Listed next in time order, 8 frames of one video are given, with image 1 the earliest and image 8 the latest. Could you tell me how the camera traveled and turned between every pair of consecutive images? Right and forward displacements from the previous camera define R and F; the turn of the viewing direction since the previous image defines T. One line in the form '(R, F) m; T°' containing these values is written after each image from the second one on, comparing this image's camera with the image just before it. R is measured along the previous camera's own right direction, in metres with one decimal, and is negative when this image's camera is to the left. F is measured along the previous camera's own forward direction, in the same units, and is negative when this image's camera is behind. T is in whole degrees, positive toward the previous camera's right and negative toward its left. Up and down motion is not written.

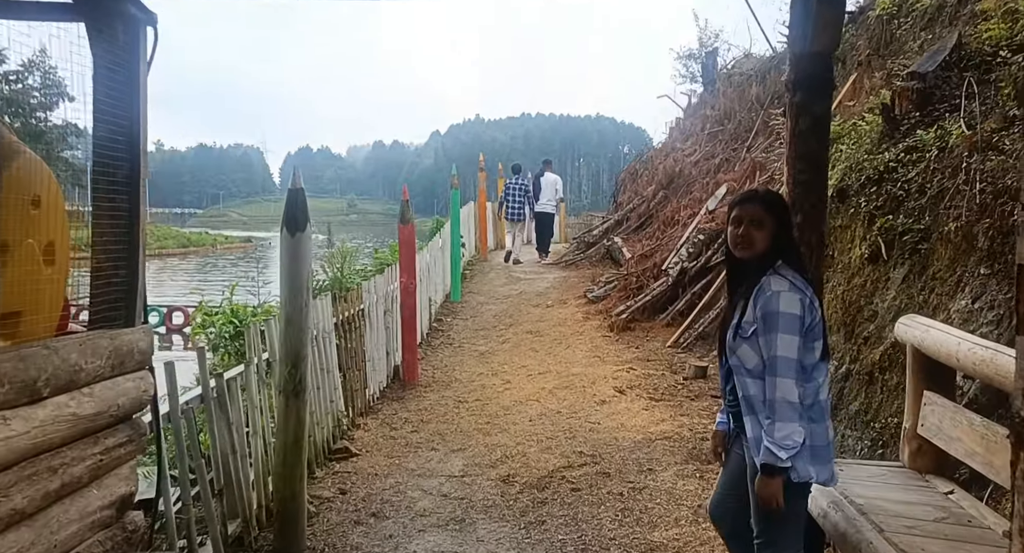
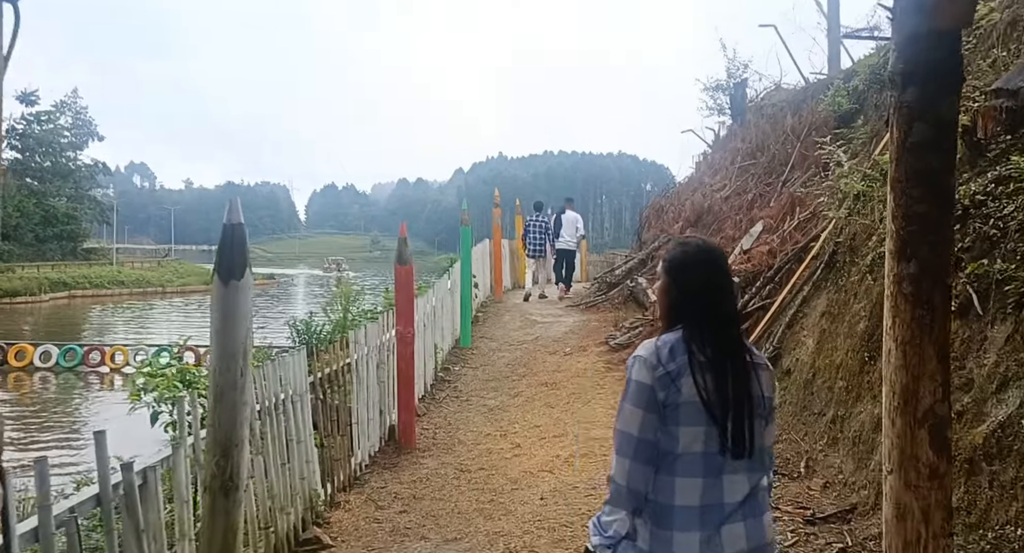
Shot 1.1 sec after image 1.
(+0.1, +0.8) m; -2°
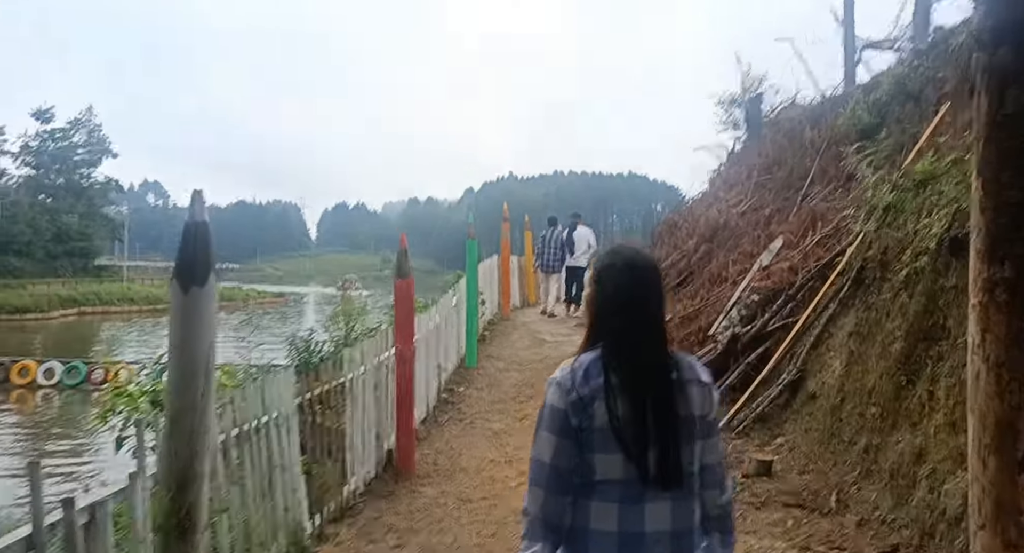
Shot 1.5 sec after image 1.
(0.0, +0.4) m; -1°
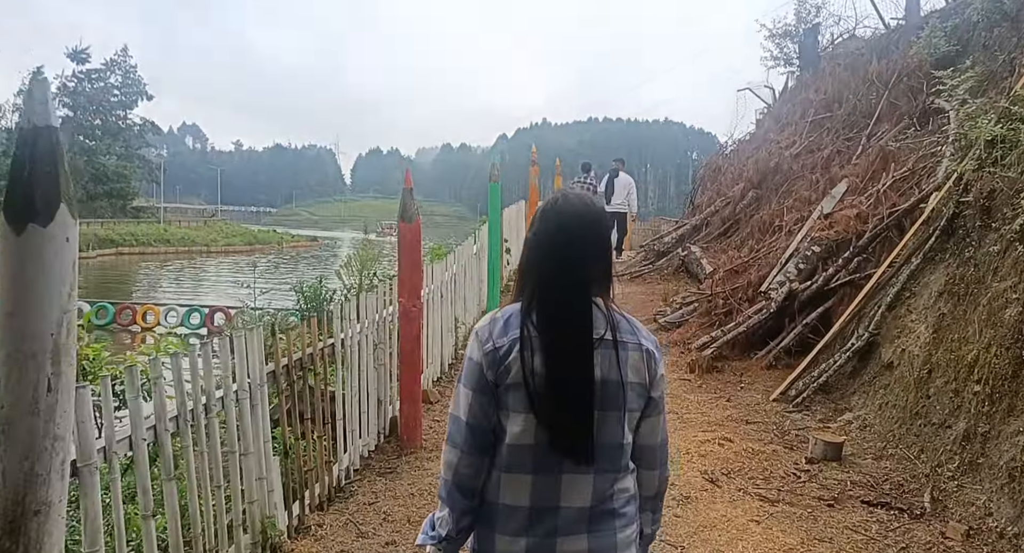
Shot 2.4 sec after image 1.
(+0.1, +0.9) m; -3°
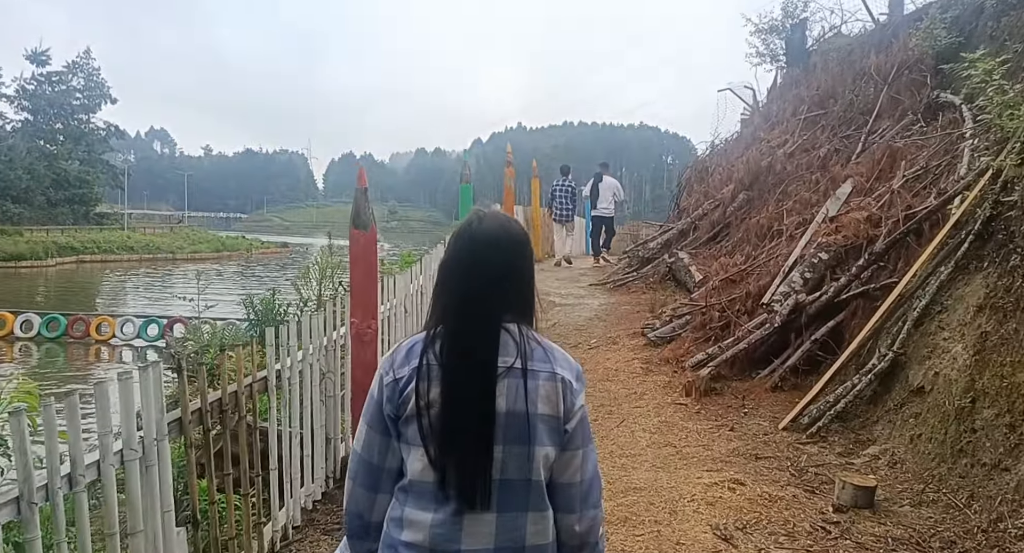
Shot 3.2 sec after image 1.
(0.0, +0.8) m; +2°
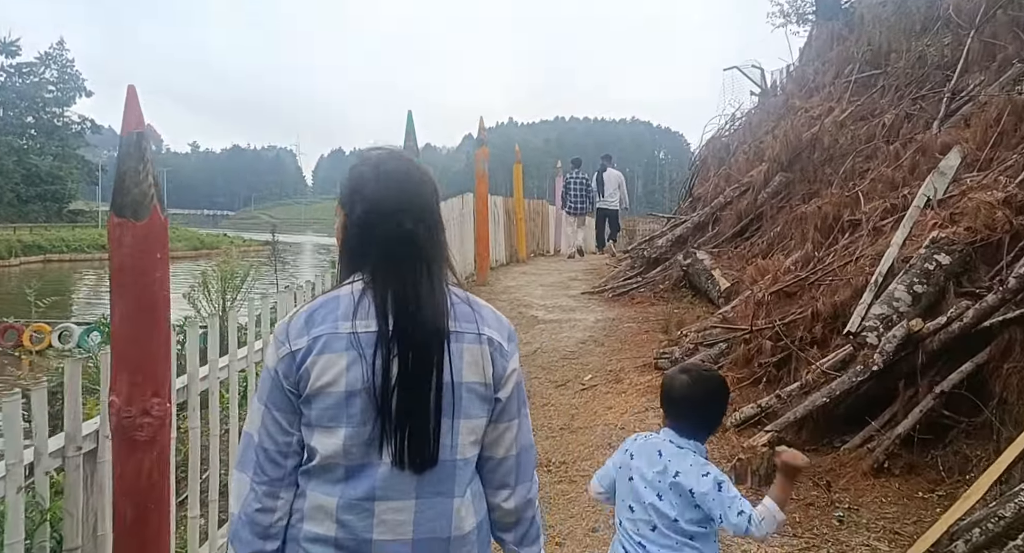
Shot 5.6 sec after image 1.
(+0.2, +2.2) m; +1°
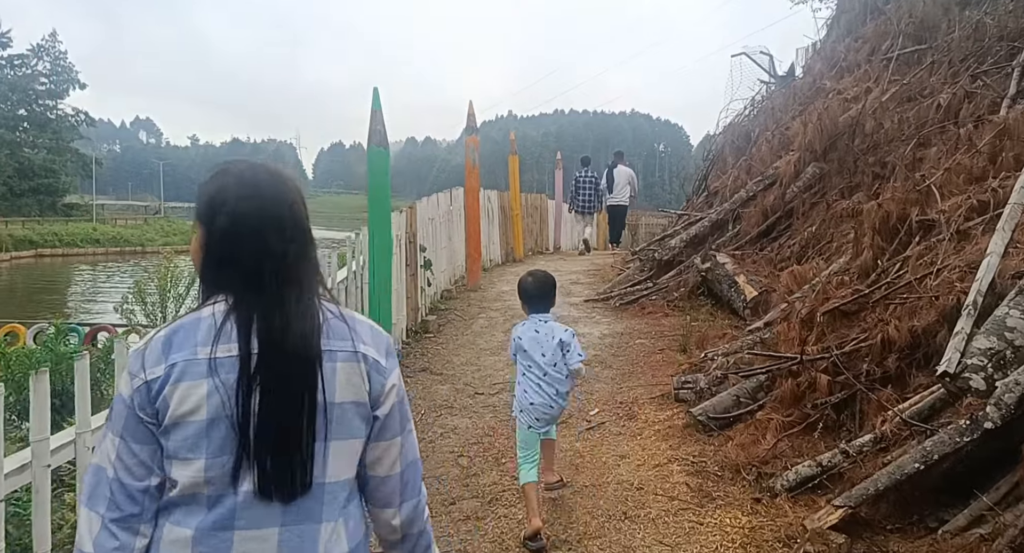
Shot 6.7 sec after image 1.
(+0.1, +1.0) m; 0°
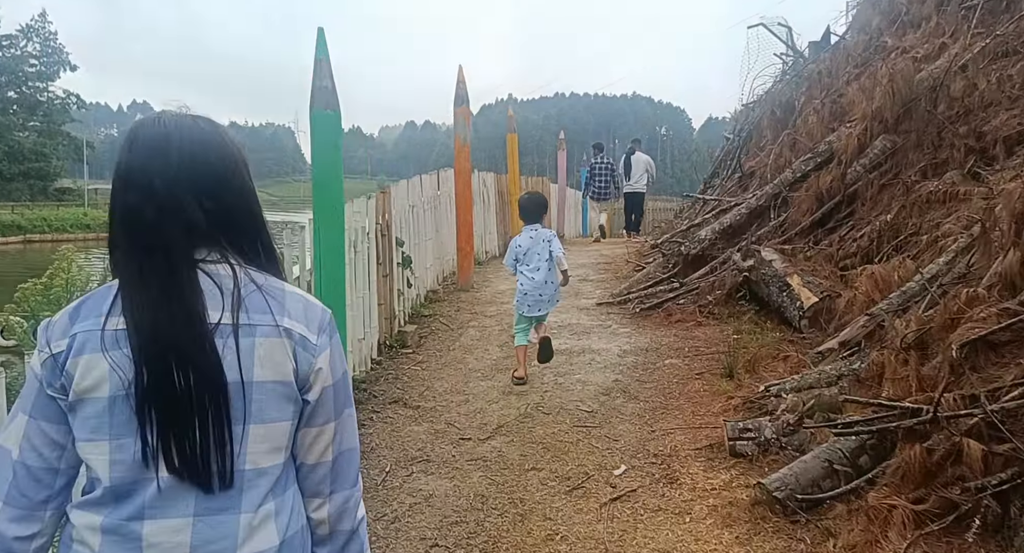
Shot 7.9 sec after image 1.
(0.0, +1.3) m; 0°
